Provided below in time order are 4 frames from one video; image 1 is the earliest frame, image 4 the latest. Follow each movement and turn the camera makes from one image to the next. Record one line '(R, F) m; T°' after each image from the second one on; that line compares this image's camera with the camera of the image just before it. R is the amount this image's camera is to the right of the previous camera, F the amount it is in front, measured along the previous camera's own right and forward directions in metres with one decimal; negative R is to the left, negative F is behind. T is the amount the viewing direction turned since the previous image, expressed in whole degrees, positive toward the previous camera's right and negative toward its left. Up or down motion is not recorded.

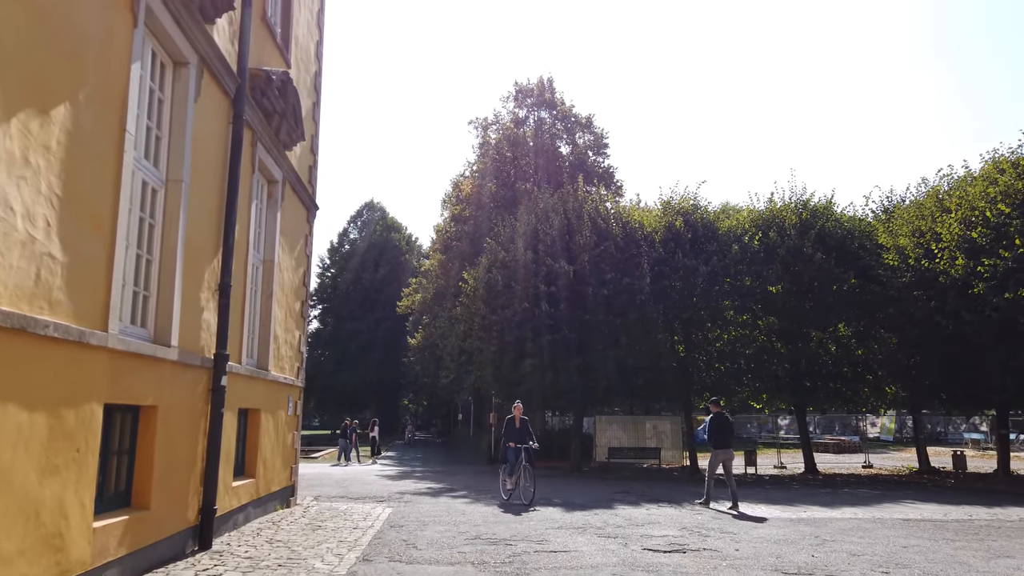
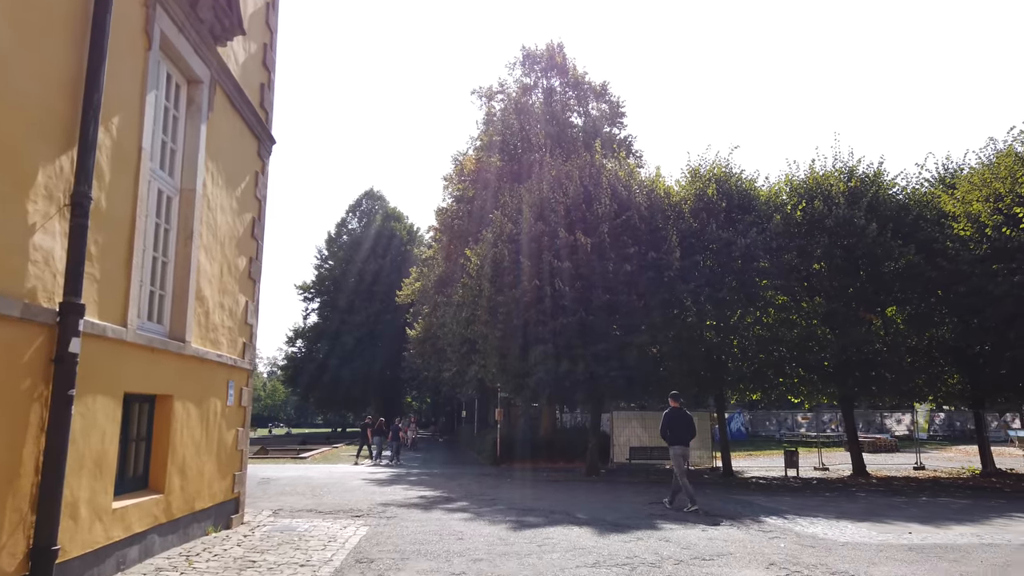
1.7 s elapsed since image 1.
(-0.1, +2.7) m; 0°
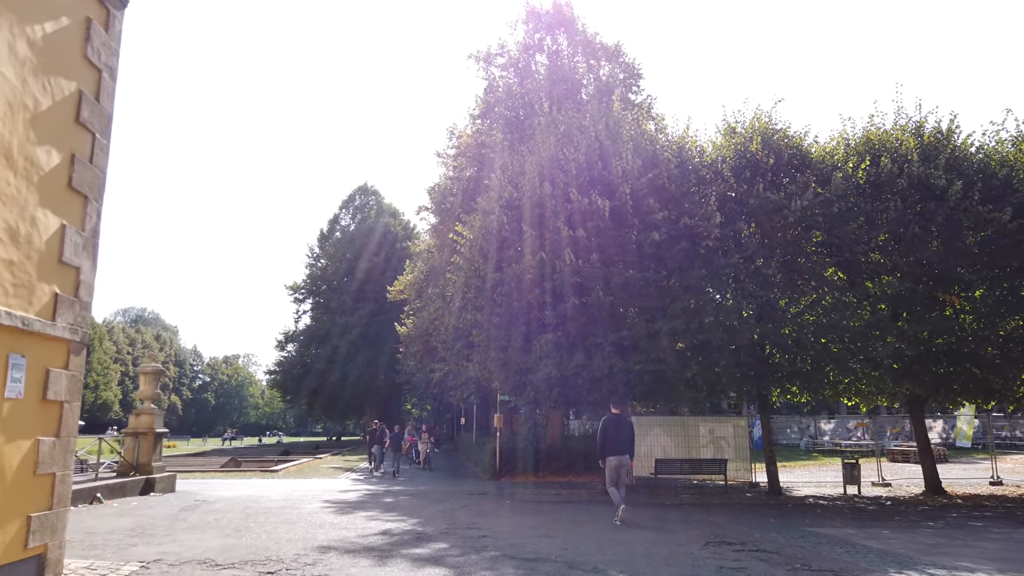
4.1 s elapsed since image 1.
(+0.1, +3.5) m; 0°
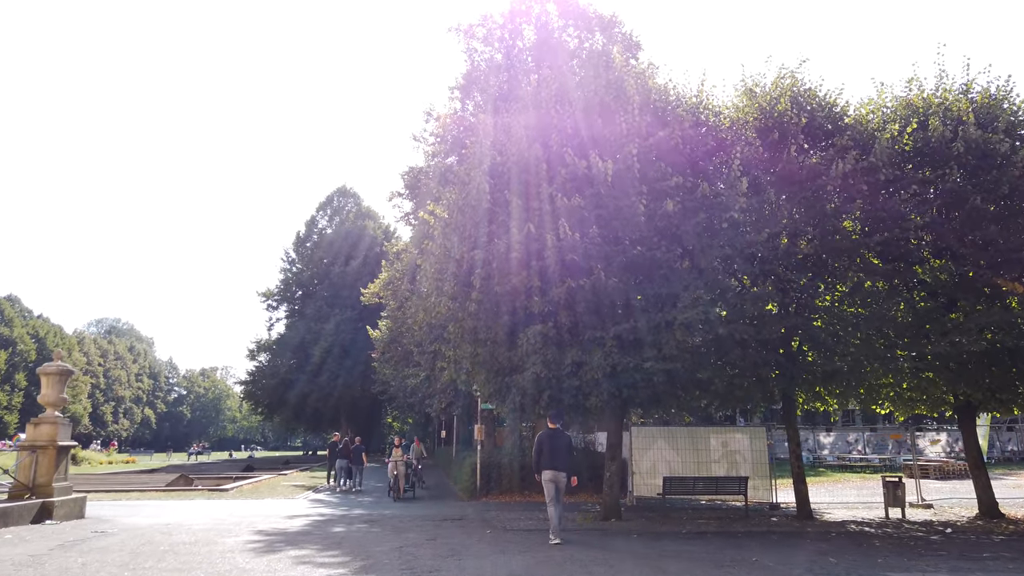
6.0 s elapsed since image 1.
(+0.1, +2.6) m; +1°
